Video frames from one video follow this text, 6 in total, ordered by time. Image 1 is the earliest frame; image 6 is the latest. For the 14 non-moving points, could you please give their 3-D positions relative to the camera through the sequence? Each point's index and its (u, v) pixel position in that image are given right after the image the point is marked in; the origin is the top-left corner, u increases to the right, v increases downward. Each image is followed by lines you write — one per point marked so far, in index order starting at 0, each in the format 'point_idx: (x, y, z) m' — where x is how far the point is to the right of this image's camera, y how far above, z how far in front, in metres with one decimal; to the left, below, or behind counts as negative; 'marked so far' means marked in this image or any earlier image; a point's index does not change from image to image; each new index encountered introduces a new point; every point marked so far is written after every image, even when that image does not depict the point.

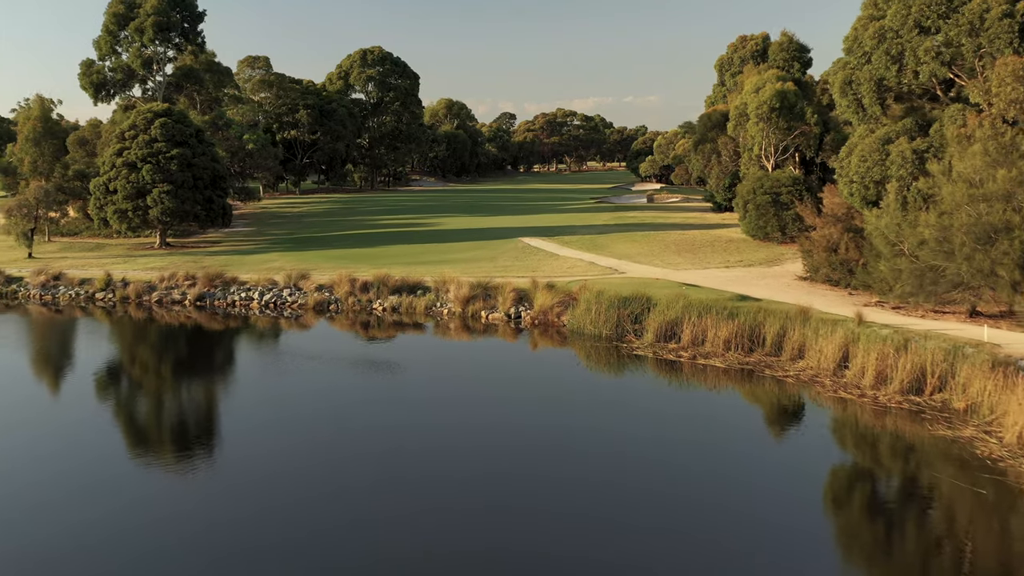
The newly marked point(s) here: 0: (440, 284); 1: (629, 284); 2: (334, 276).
0: (-1.3, 0.0, +16.7) m
1: (+2.0, 0.0, +16.7) m
2: (-3.4, +0.2, +17.7) m
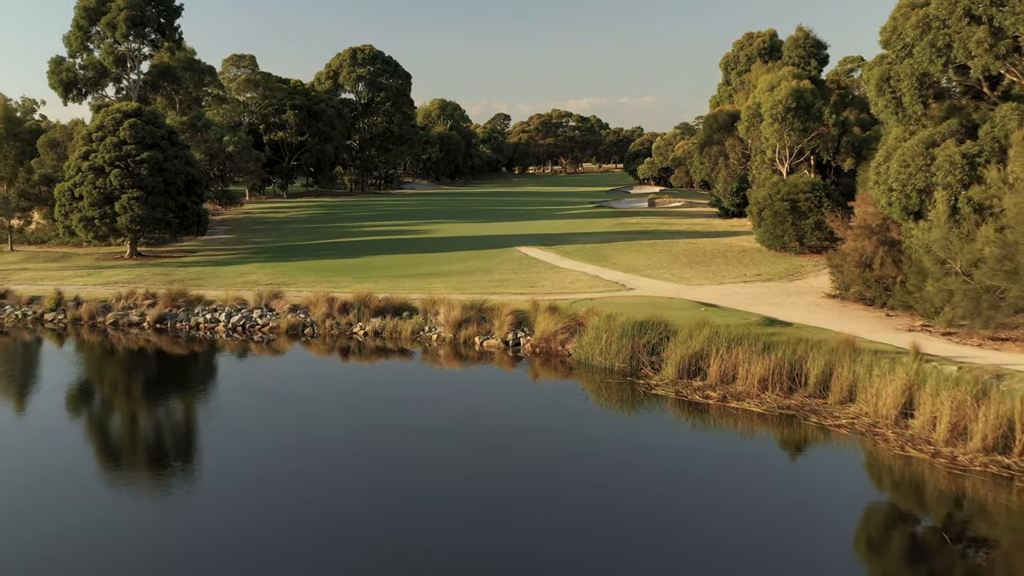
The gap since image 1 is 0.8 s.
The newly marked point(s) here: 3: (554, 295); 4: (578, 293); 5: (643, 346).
0: (-1.3, -0.3, +14.9) m
1: (+2.0, -0.3, +14.9) m
2: (-3.4, -0.1, +15.9) m
3: (+0.8, -0.1, +17.3) m
4: (+1.2, -0.1, +17.7) m
5: (+1.7, -0.7, +12.0) m
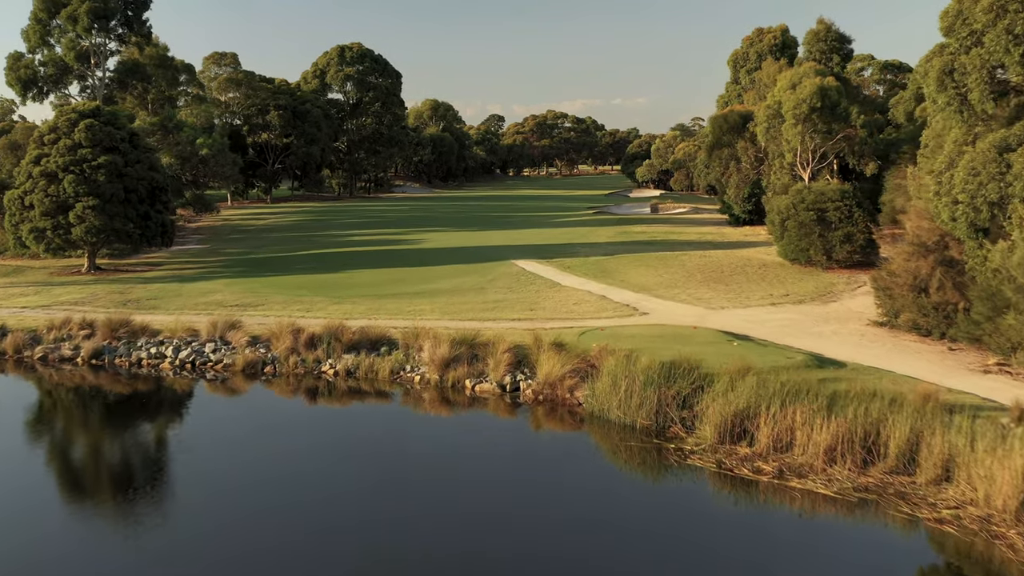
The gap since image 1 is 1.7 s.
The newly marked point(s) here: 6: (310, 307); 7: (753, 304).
0: (-1.3, -0.7, +12.6) m
1: (+2.0, -0.7, +12.6) m
2: (-3.4, -0.5, +13.6) m
3: (+0.7, -0.5, +15.1) m
4: (+1.2, -0.5, +15.4) m
5: (+1.6, -1.1, +9.7) m
6: (-3.7, -0.3, +17.5) m
7: (+4.2, -0.3, +16.5) m
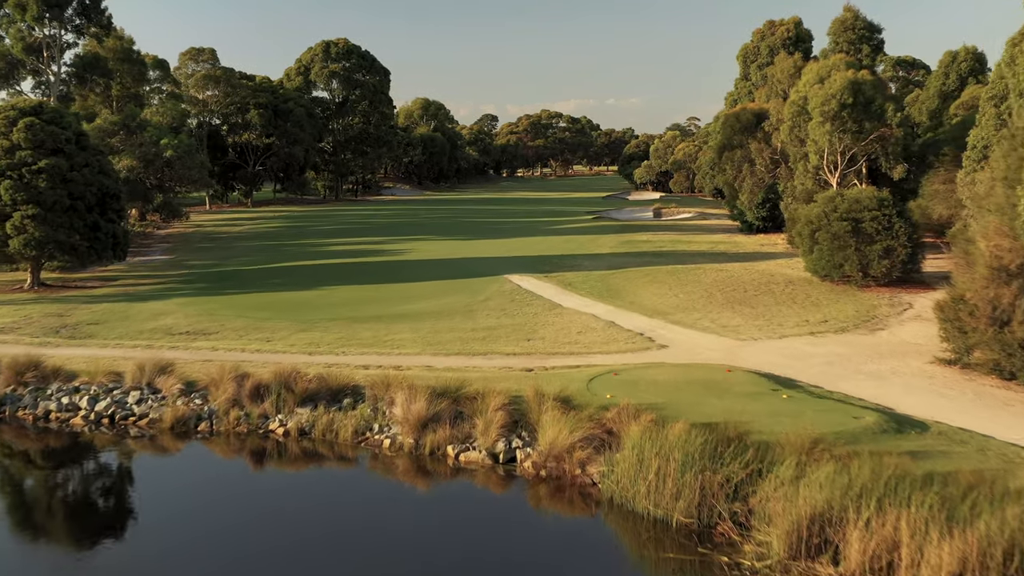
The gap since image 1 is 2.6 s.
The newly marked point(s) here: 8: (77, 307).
0: (-1.4, -1.1, +10.2) m
1: (+1.9, -1.1, +10.2) m
2: (-3.5, -0.9, +11.2) m
3: (+0.6, -0.9, +12.7) m
4: (+1.1, -0.9, +13.0) m
5: (+1.6, -1.5, +7.3) m
6: (-3.8, -0.7, +15.0) m
7: (+4.1, -0.7, +14.1) m
8: (-8.4, -0.4, +18.4) m
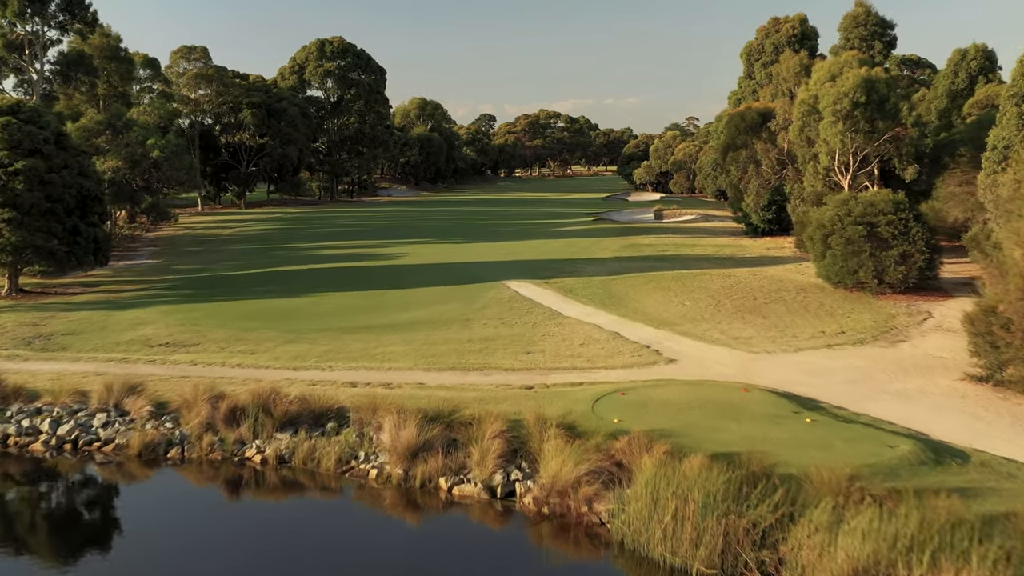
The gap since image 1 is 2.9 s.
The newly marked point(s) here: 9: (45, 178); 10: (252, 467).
0: (-1.4, -1.2, +9.3) m
1: (+1.9, -1.2, +9.4) m
2: (-3.5, -1.1, +10.3) m
3: (+0.6, -1.1, +11.8) m
4: (+1.1, -1.0, +12.2) m
5: (+1.6, -1.6, +6.5) m
6: (-3.8, -0.9, +14.2) m
7: (+4.1, -0.8, +13.3) m
8: (-8.5, -0.5, +17.6) m
9: (-9.4, +2.2, +19.1) m
10: (-2.4, -1.7, +8.9) m
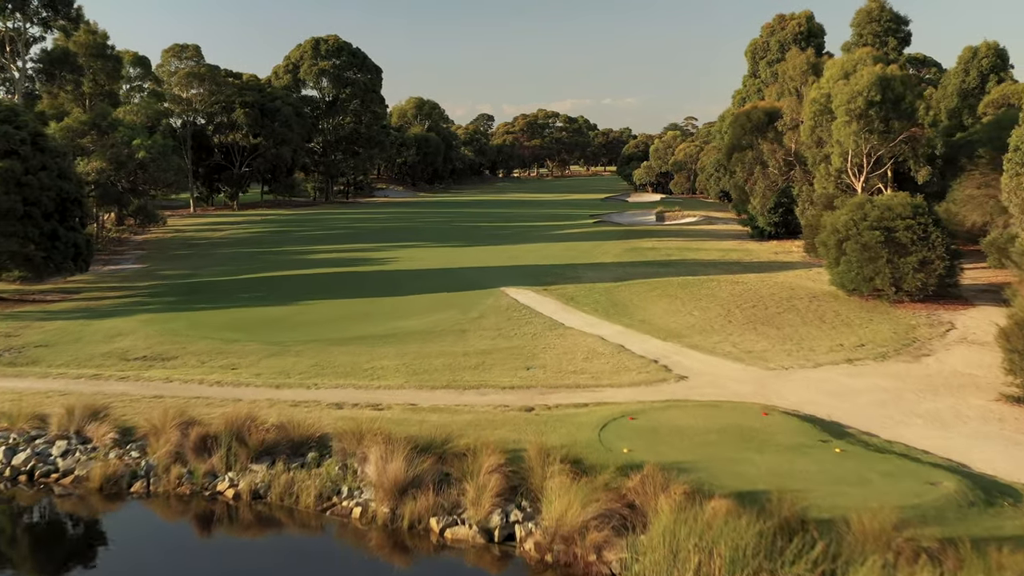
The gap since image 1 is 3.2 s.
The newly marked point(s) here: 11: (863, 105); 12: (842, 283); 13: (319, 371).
0: (-1.4, -1.4, +8.5) m
1: (+1.9, -1.3, +8.6) m
2: (-3.5, -1.2, +9.5) m
3: (+0.6, -1.2, +11.0) m
4: (+1.0, -1.2, +11.3) m
5: (+1.6, -1.8, +5.6) m
6: (-3.8, -1.0, +13.3) m
7: (+4.1, -0.9, +12.4) m
8: (-8.5, -0.6, +16.7) m
9: (-9.4, +2.1, +18.3) m
10: (-2.4, -1.8, +8.0) m
11: (+6.6, +3.4, +17.8) m
12: (+5.8, +0.1, +16.7) m
13: (-2.6, -1.1, +12.6) m
